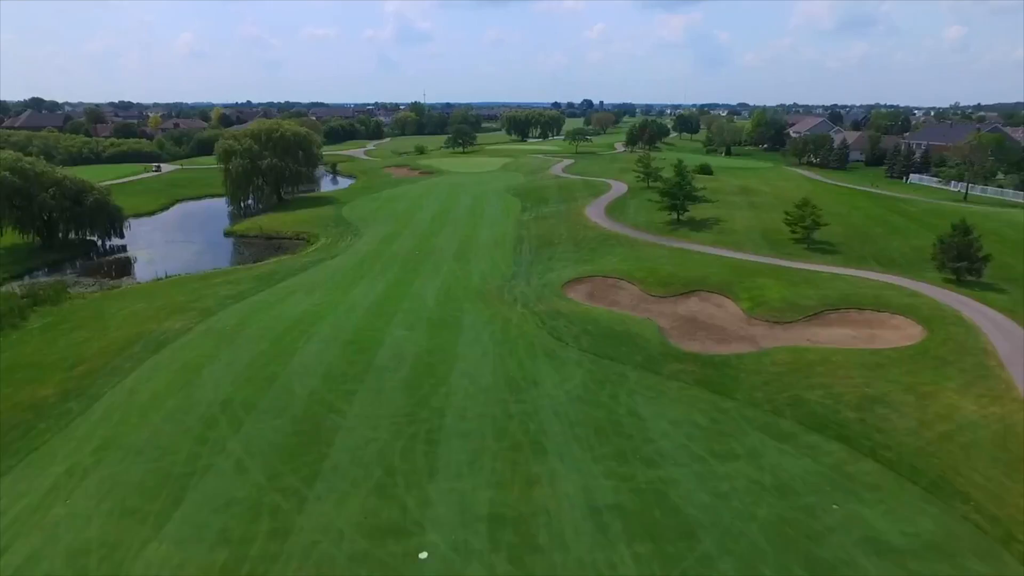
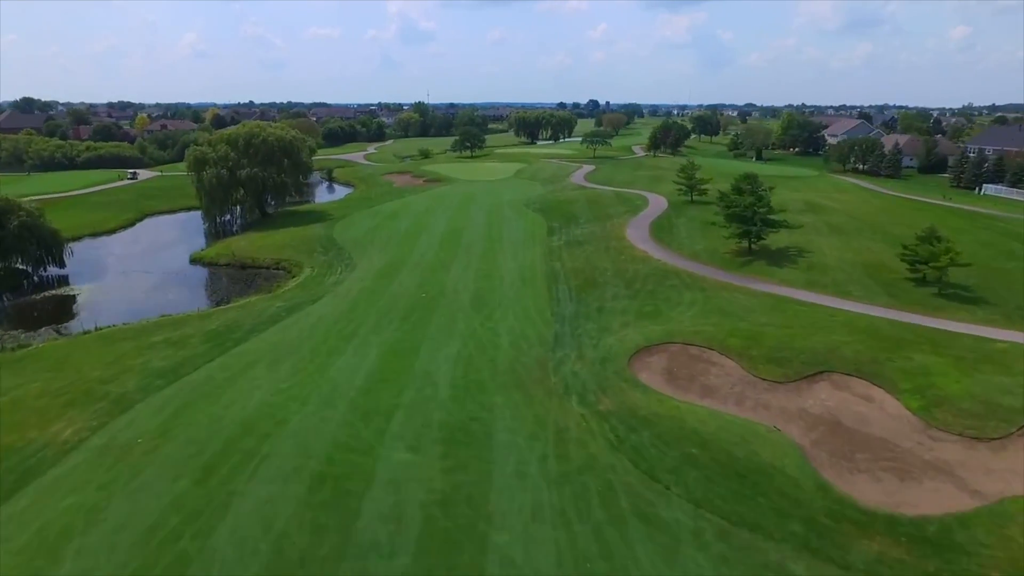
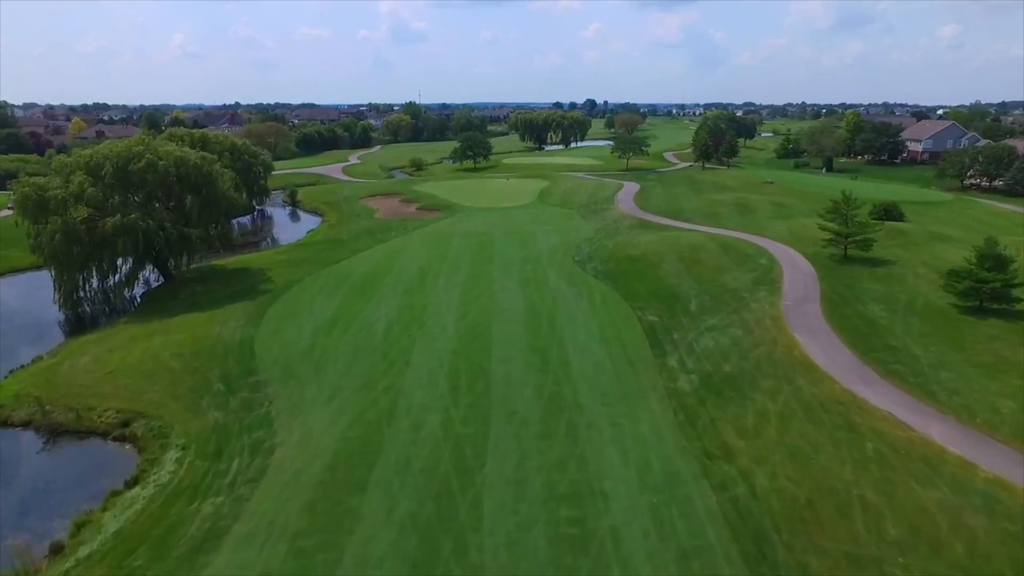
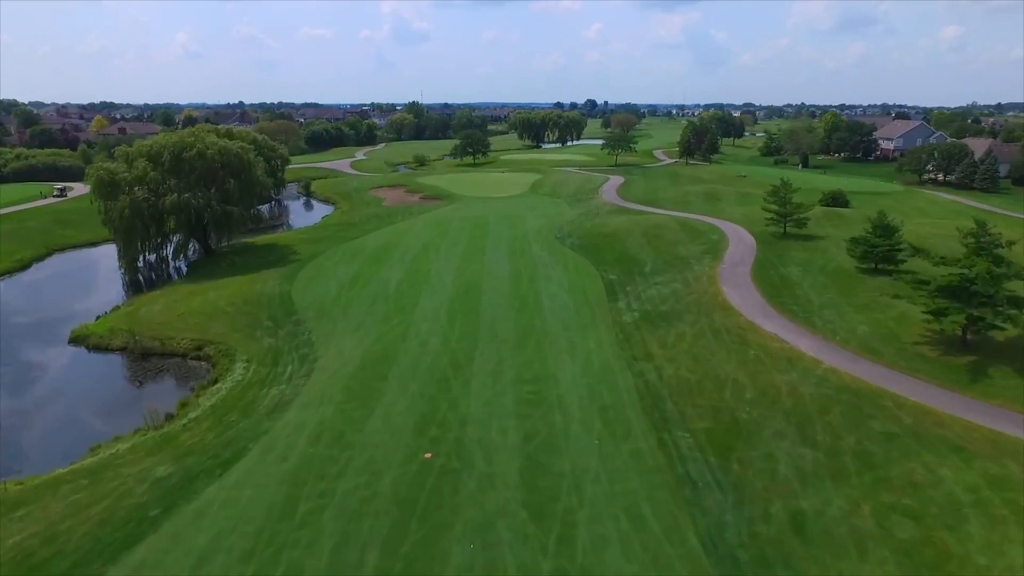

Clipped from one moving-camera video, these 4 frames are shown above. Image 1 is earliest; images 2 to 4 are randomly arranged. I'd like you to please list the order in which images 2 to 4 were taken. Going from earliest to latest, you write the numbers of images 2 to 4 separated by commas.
2, 4, 3
